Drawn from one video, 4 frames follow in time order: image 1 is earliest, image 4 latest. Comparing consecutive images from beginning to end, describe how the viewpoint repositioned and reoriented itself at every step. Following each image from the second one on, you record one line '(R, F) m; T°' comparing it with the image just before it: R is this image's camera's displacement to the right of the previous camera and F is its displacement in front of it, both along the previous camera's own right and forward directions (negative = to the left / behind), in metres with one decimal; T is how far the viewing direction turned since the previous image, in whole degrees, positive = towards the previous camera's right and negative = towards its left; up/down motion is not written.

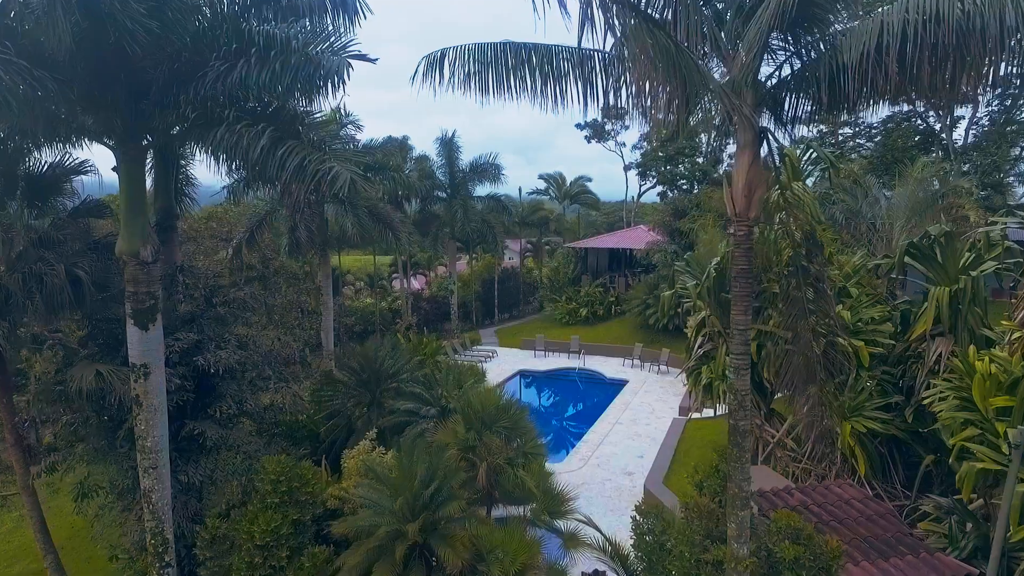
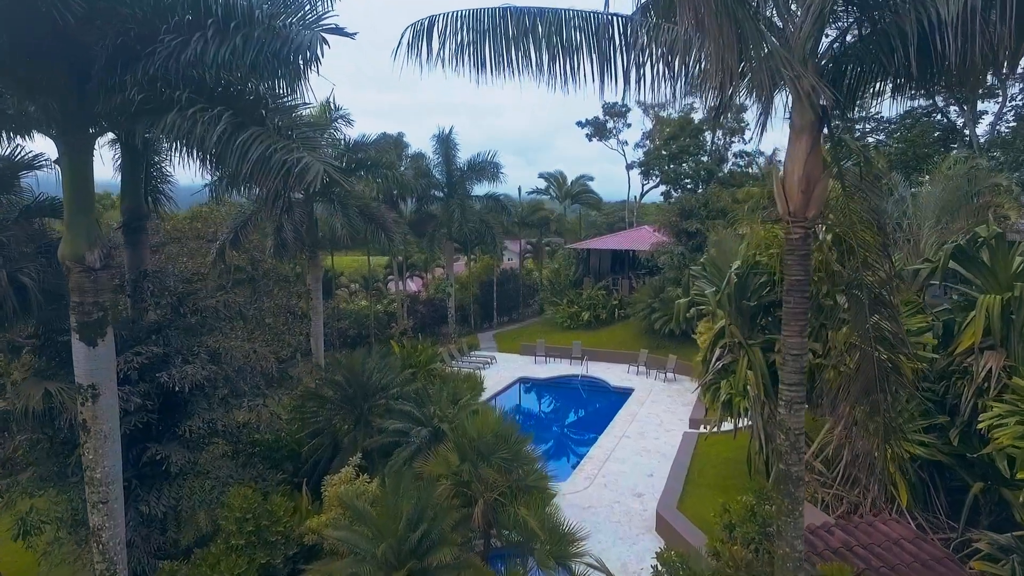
(0.0, +0.8) m; 0°
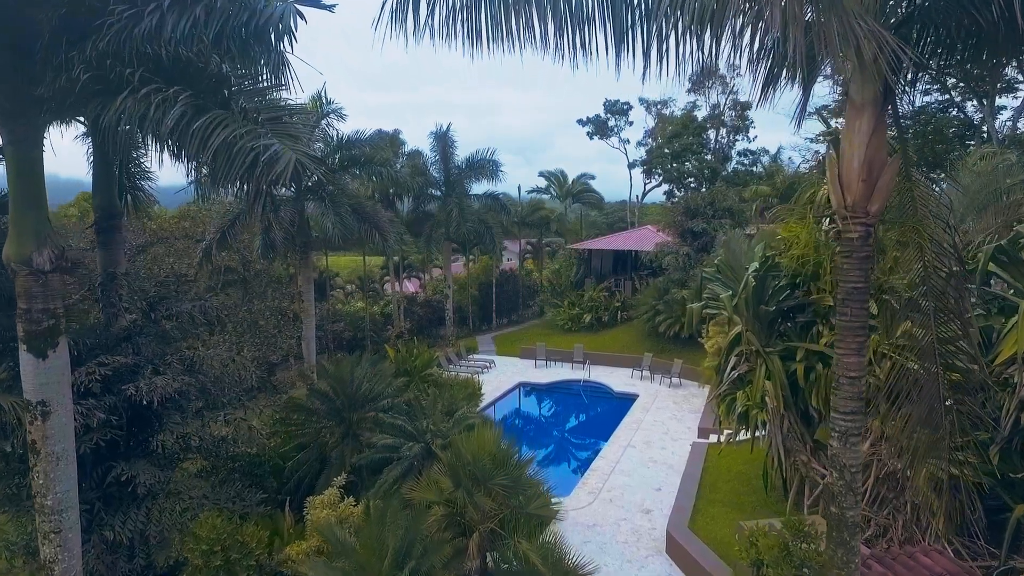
(0.0, +0.6) m; 0°
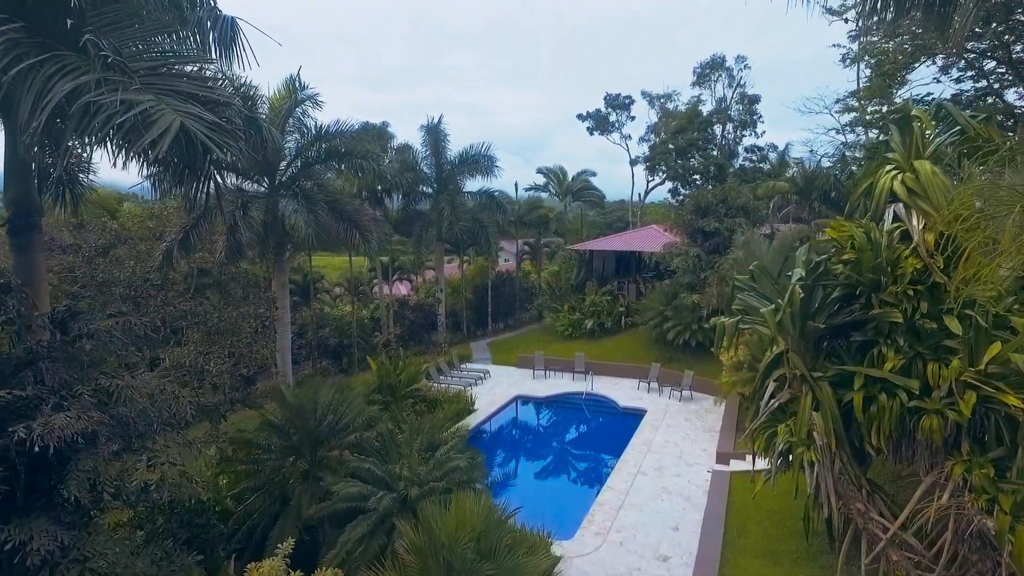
(0.0, +1.3) m; 0°
